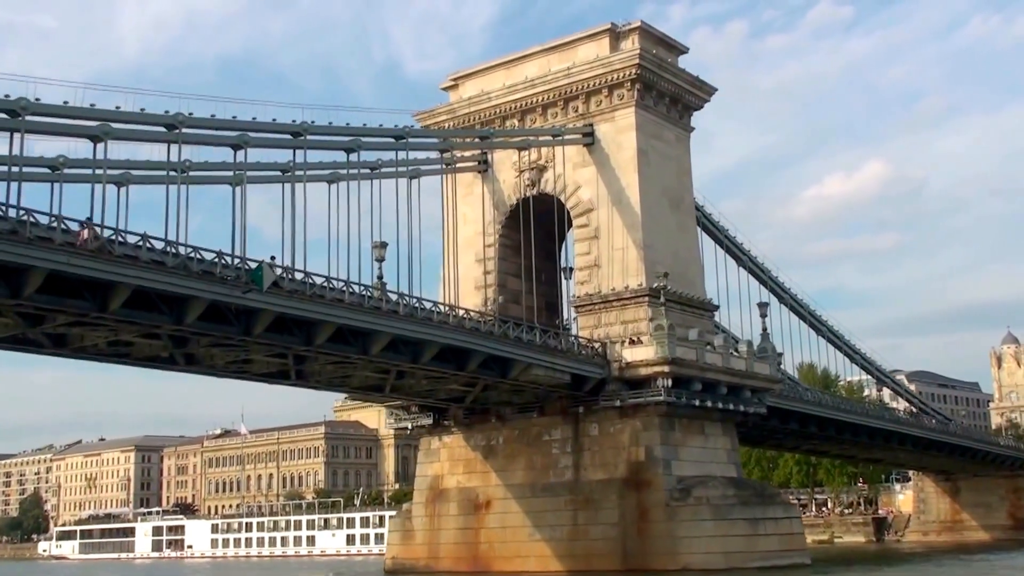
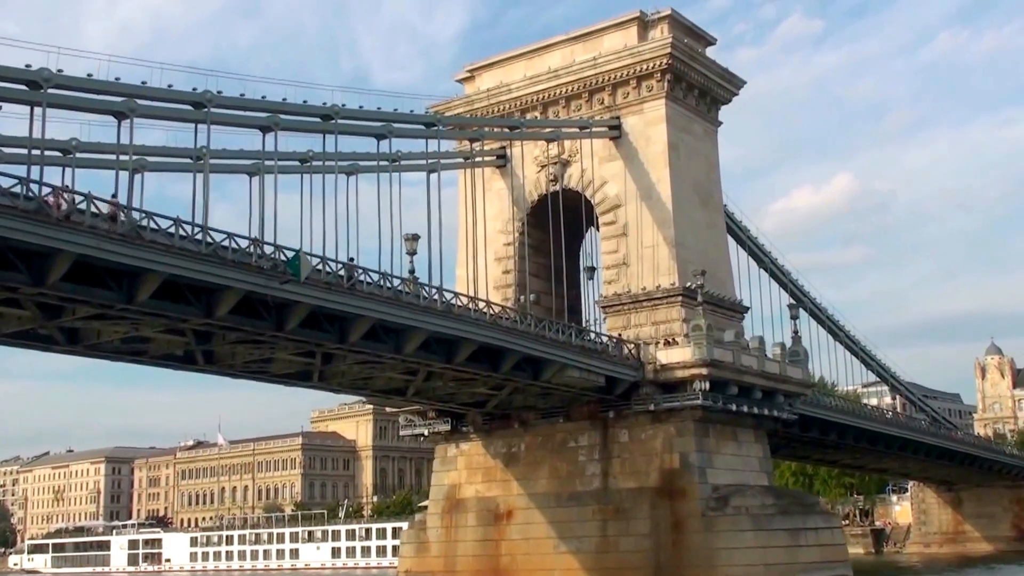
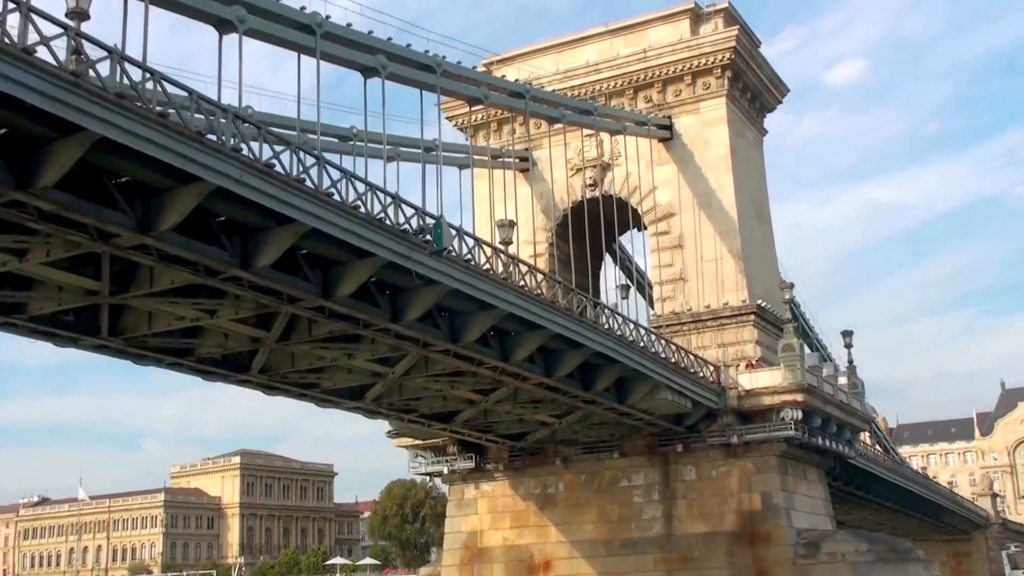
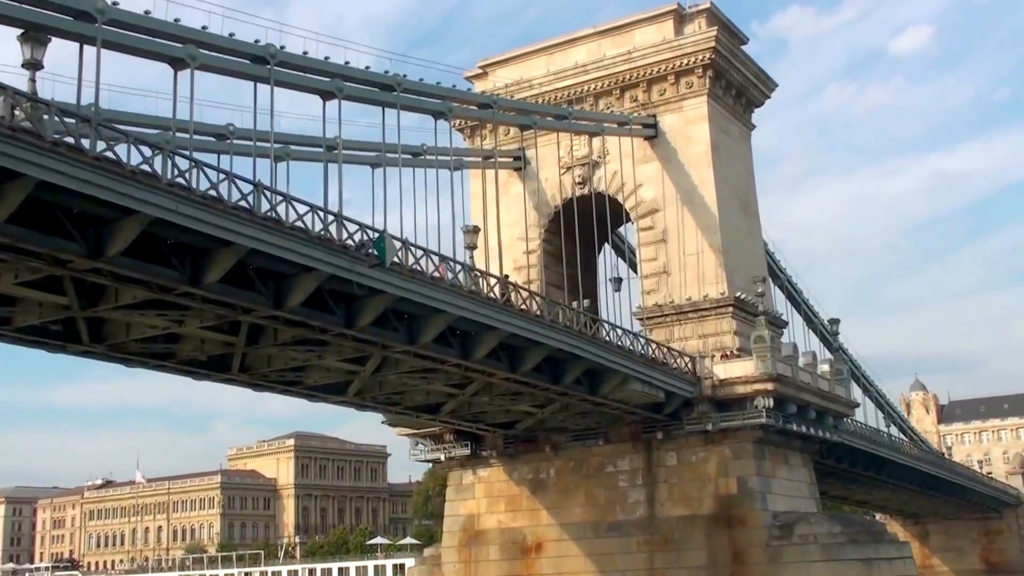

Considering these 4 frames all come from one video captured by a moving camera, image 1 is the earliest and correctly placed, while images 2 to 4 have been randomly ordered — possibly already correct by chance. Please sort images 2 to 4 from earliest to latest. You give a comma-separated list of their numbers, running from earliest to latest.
2, 4, 3
